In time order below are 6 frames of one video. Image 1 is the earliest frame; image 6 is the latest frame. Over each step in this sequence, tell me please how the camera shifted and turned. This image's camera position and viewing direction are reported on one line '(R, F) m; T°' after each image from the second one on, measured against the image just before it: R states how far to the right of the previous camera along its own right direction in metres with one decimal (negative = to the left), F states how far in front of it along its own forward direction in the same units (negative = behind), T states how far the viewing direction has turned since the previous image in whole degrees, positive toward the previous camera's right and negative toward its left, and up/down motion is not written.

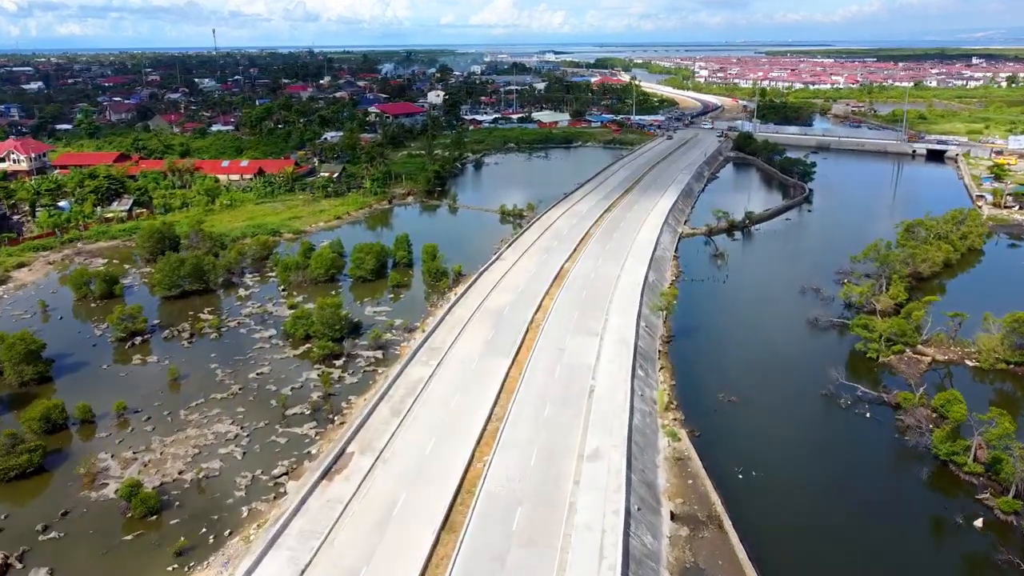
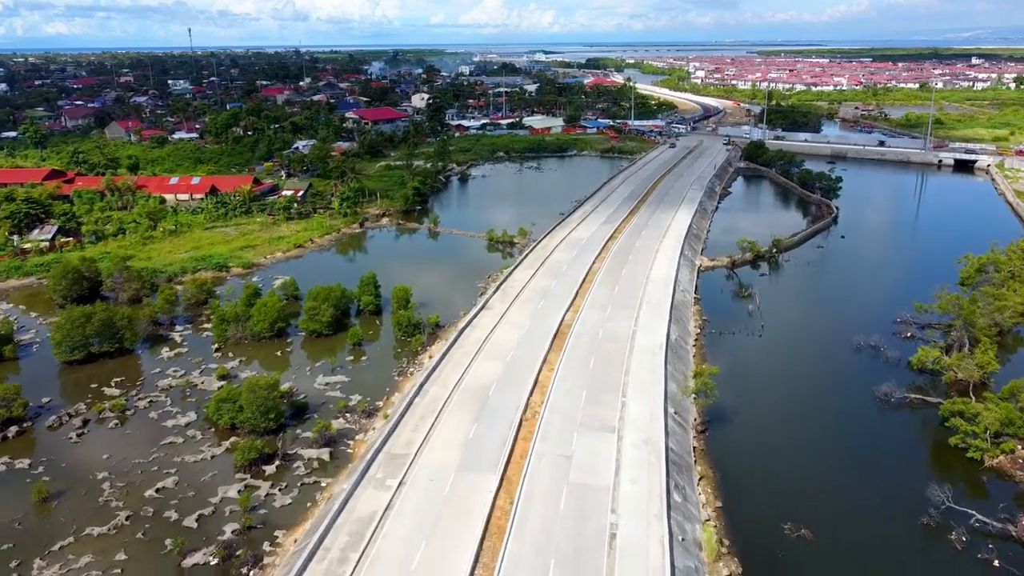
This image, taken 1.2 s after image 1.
(0.0, +3.7) m; +1°
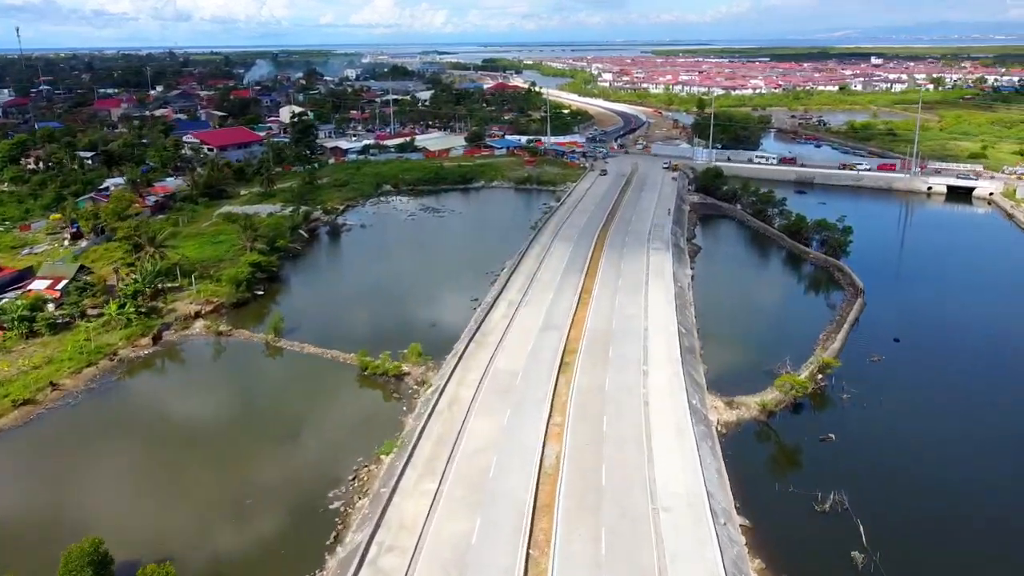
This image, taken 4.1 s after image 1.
(+0.3, +9.0) m; +7°
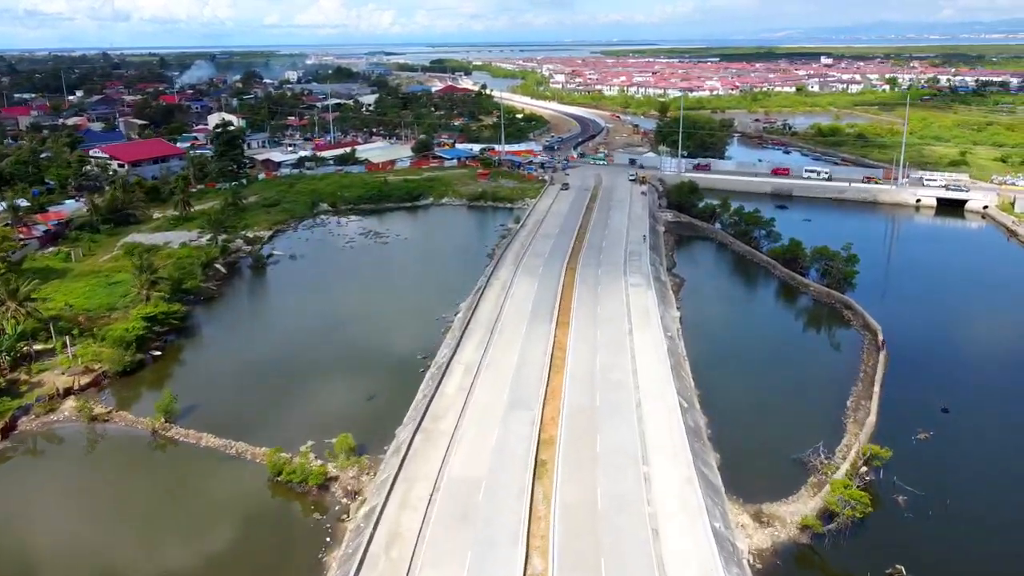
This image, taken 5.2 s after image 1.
(0.0, +3.3) m; +3°
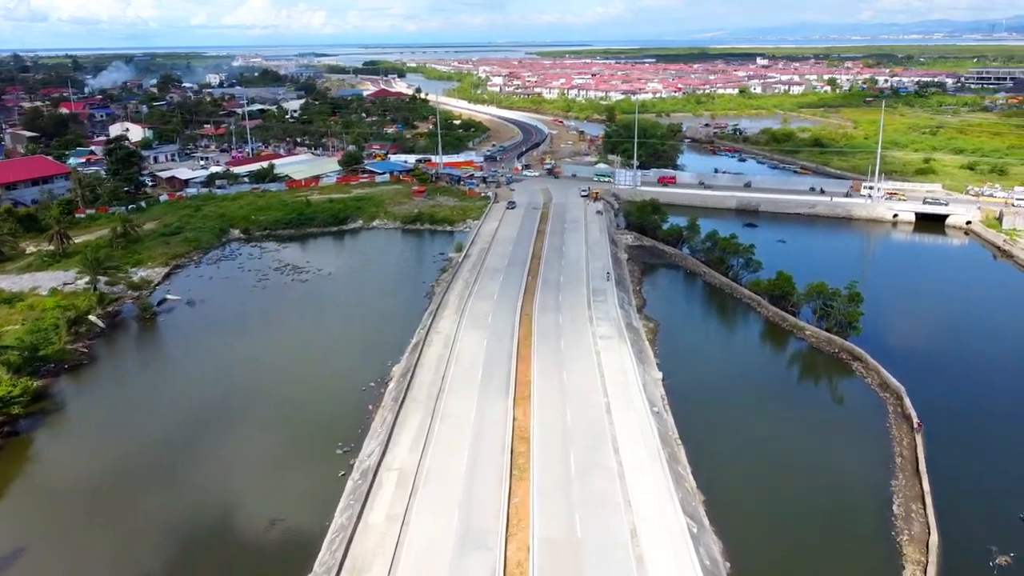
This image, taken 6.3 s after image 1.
(-0.1, +3.3) m; +4°
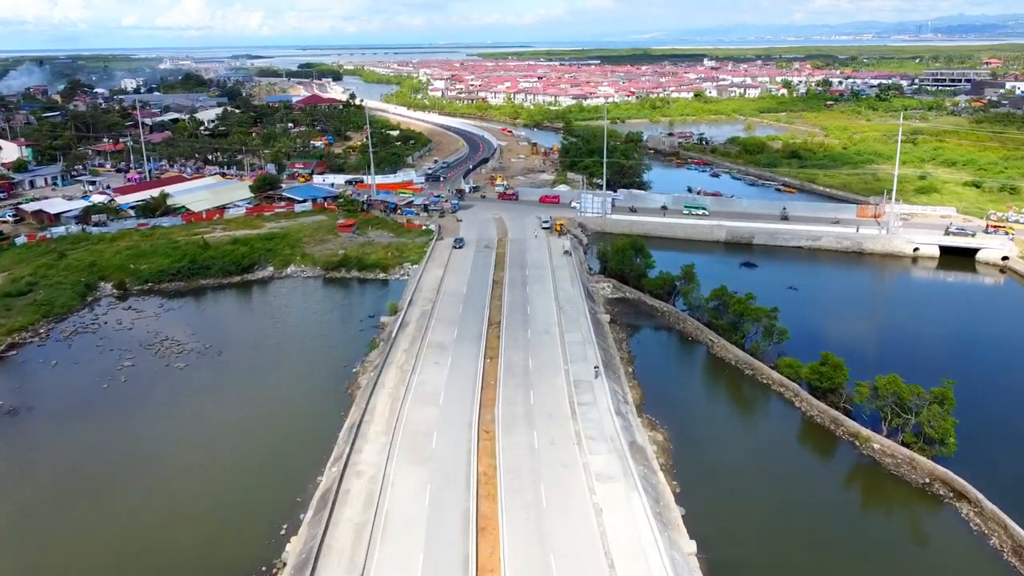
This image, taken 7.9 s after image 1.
(-0.1, +4.9) m; +4°
